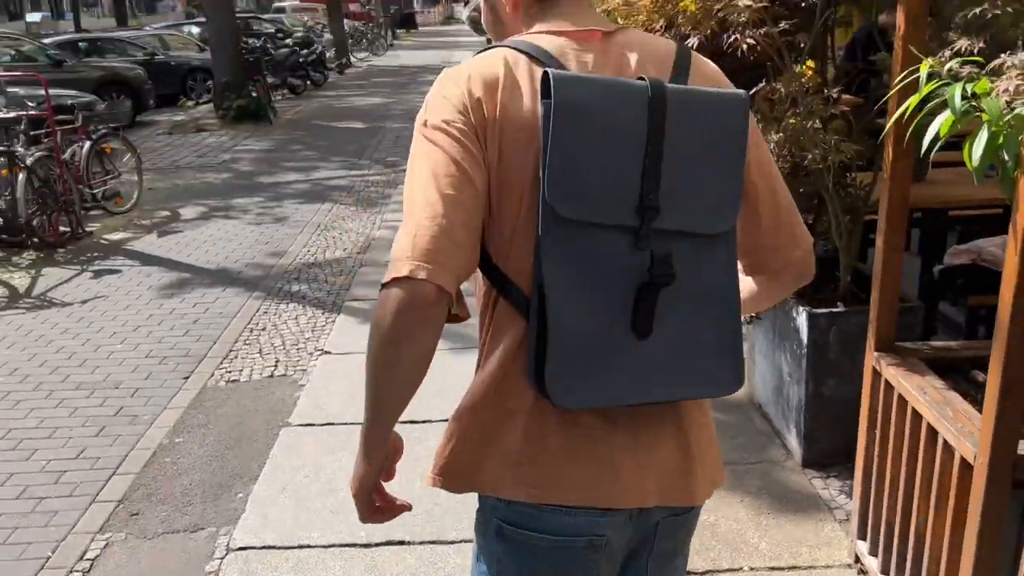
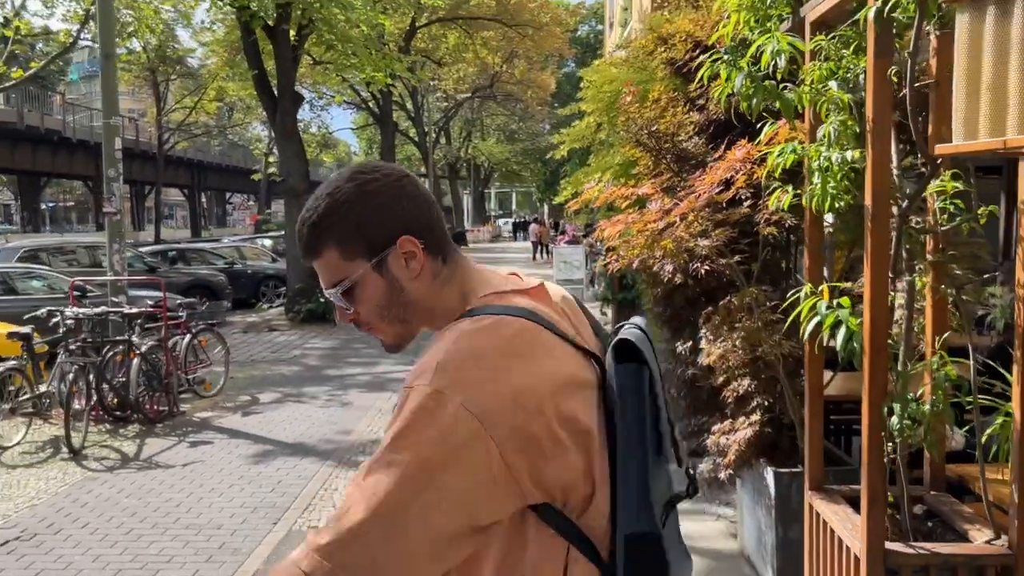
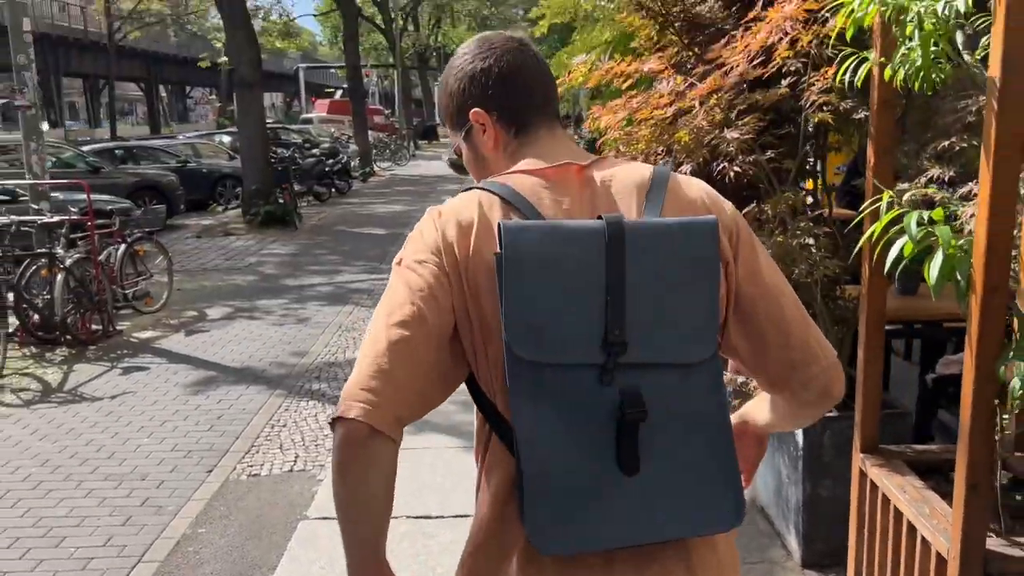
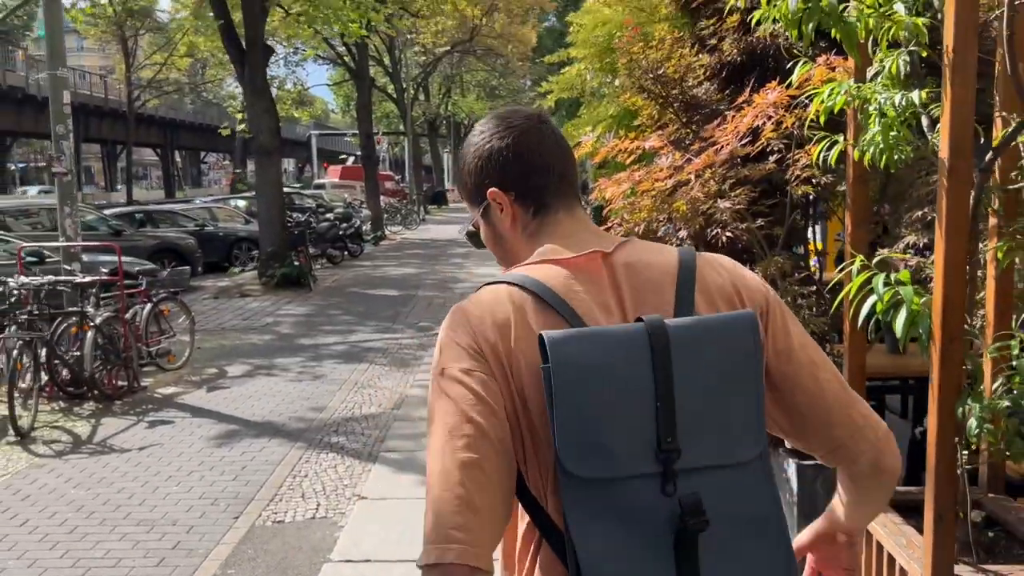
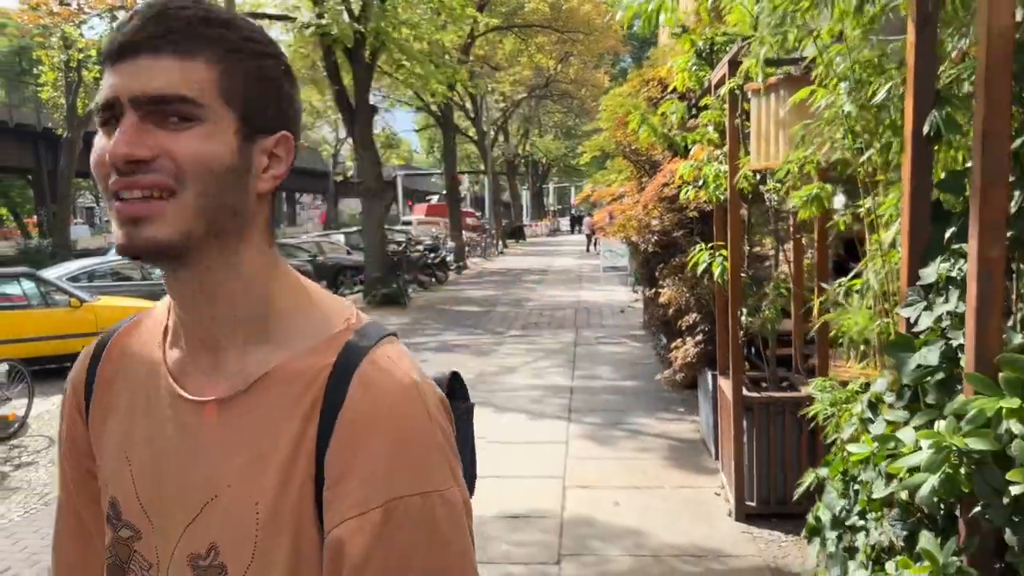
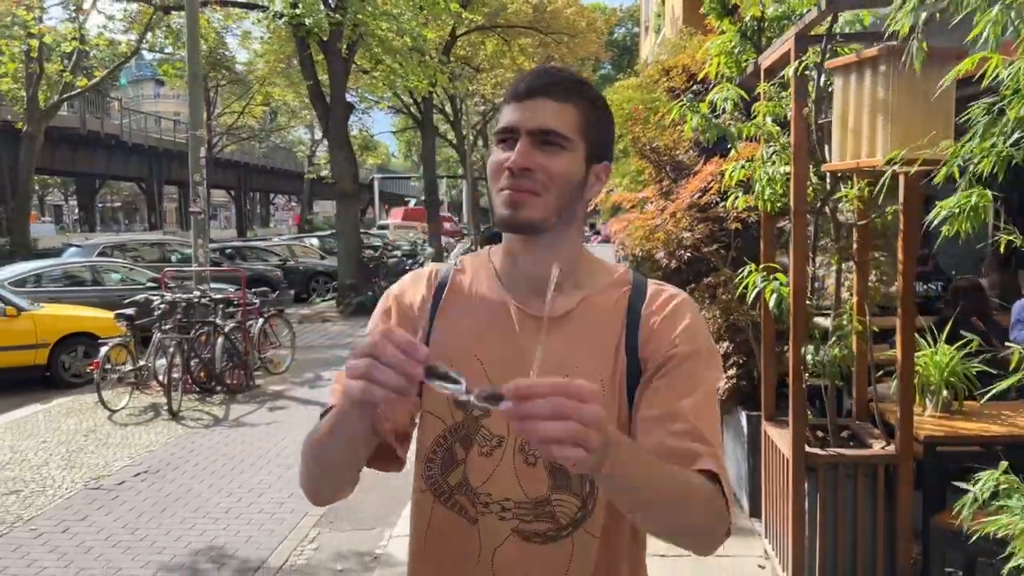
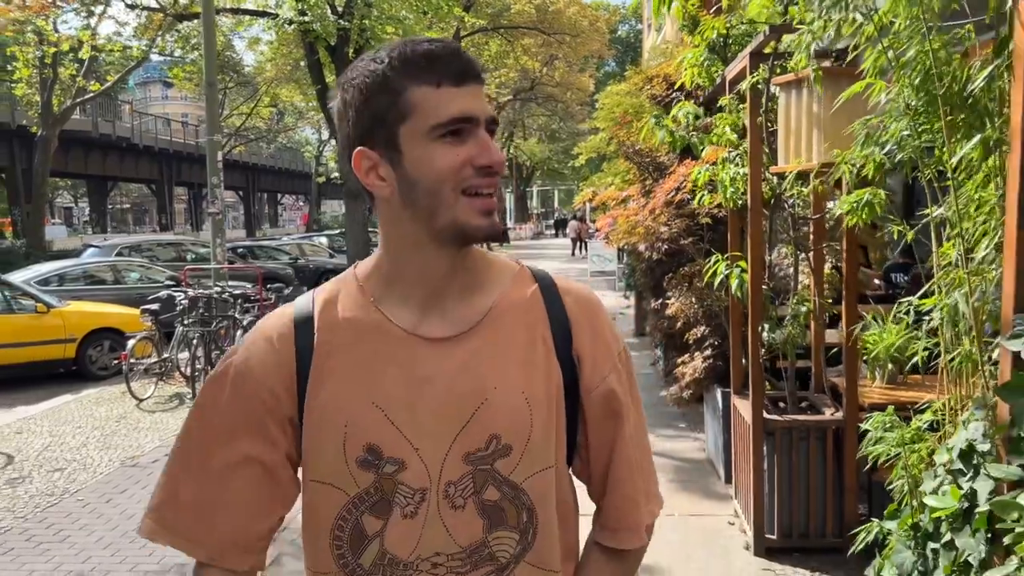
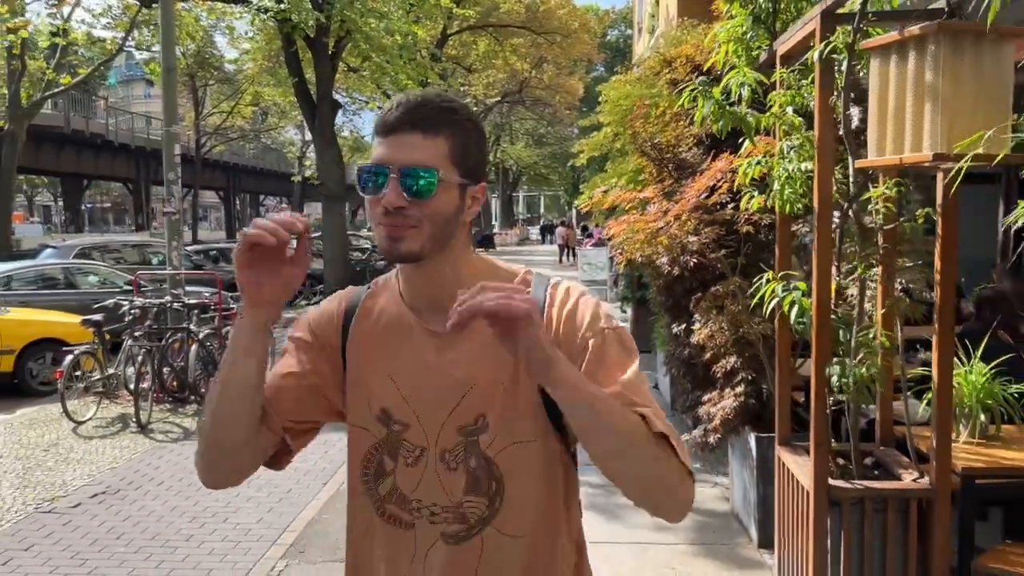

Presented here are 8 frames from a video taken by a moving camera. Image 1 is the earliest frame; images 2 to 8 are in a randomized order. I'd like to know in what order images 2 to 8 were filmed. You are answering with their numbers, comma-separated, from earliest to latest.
3, 4, 2, 8, 6, 7, 5
